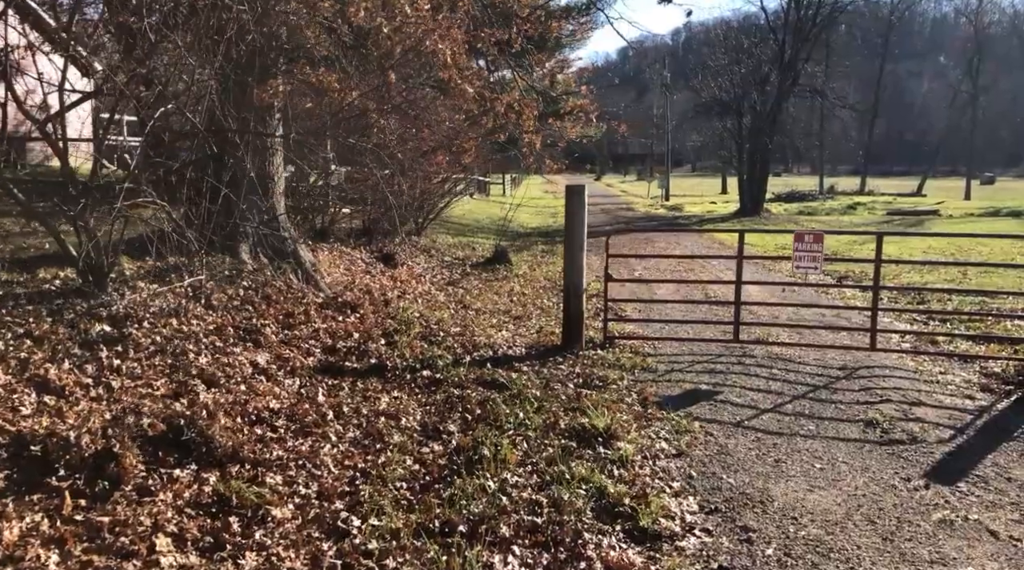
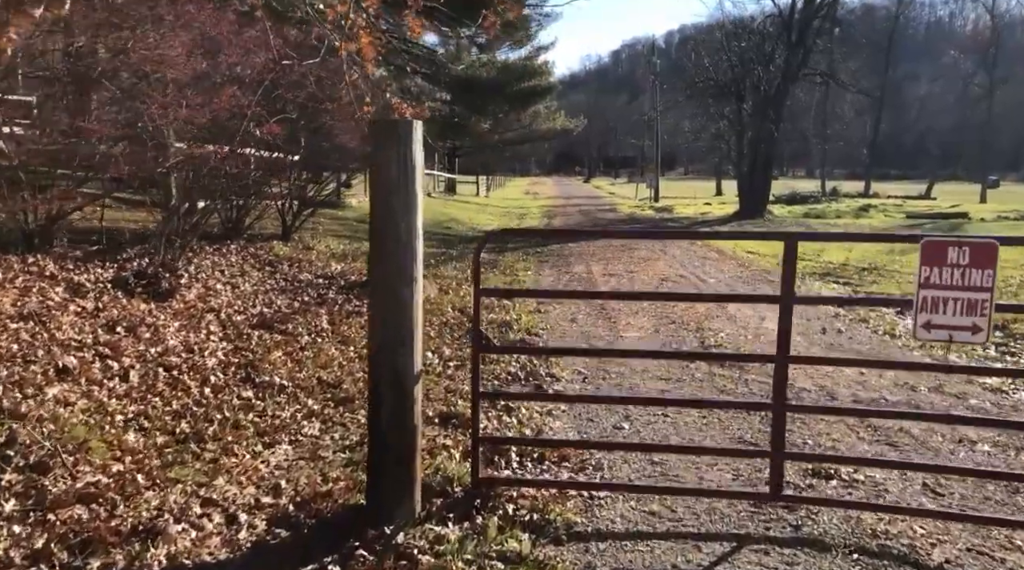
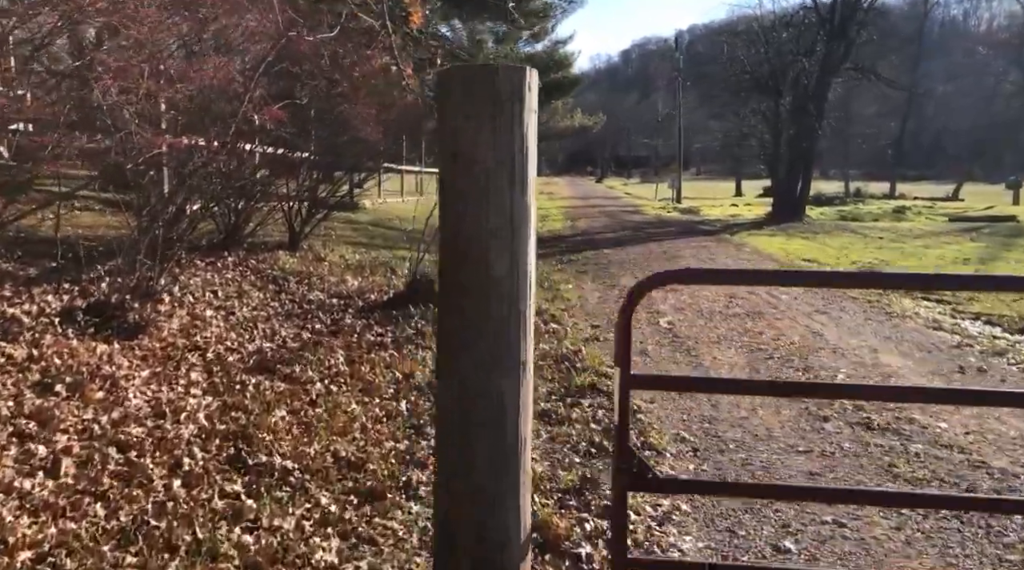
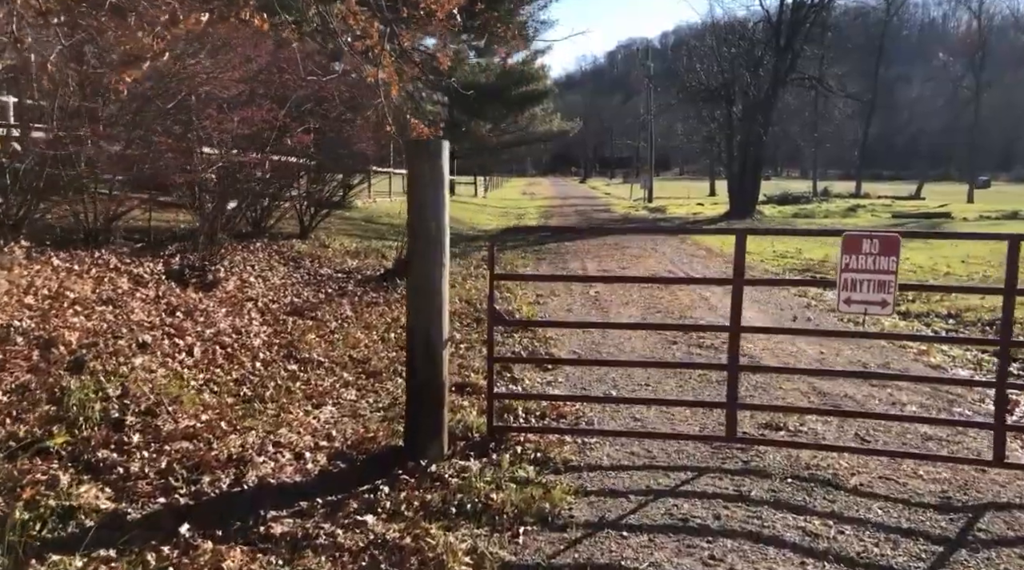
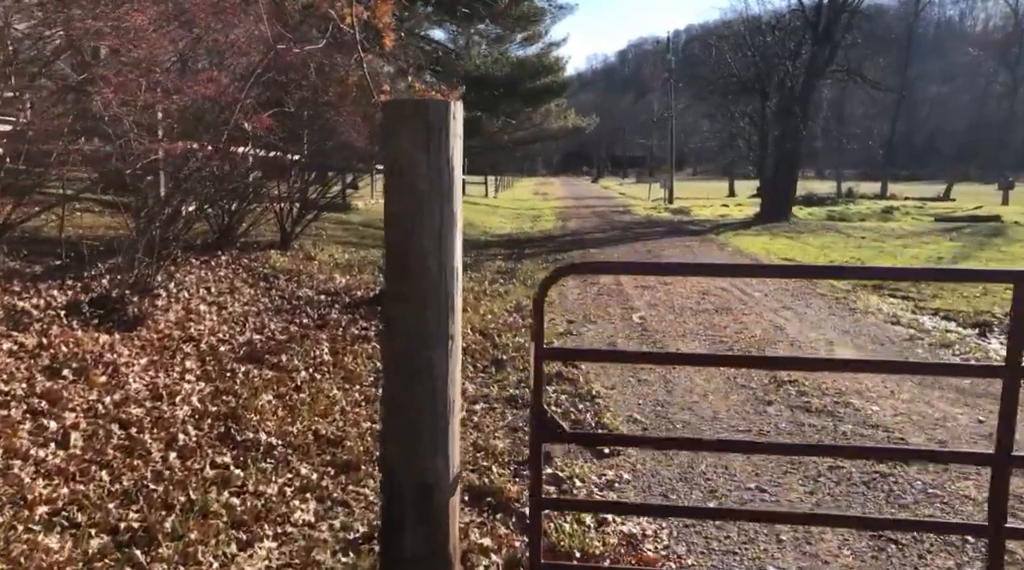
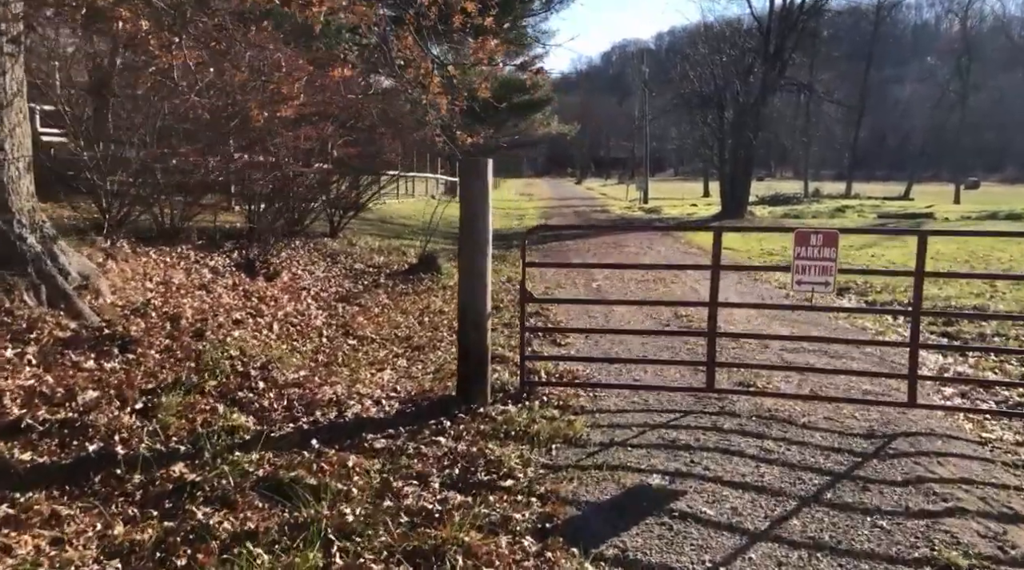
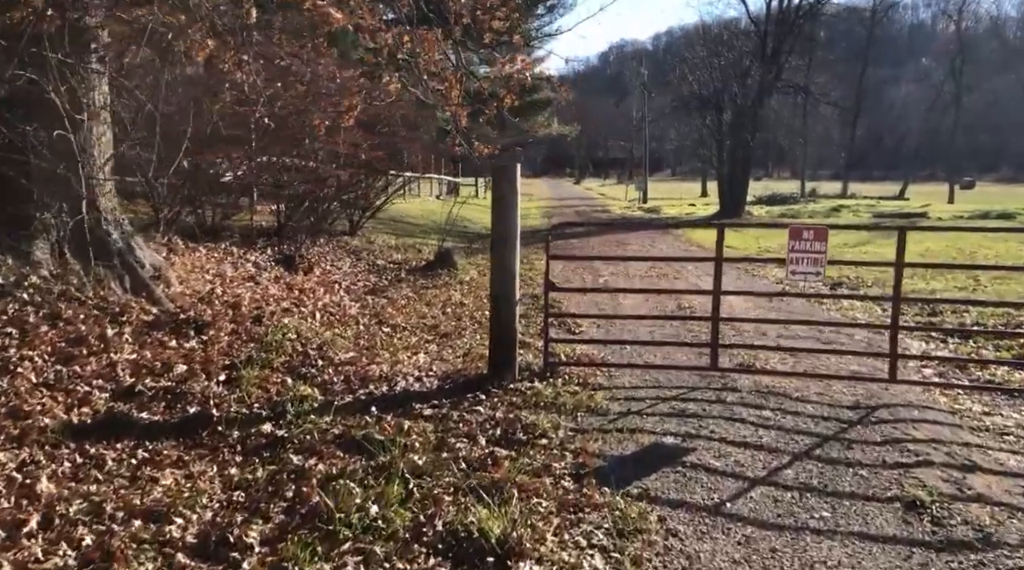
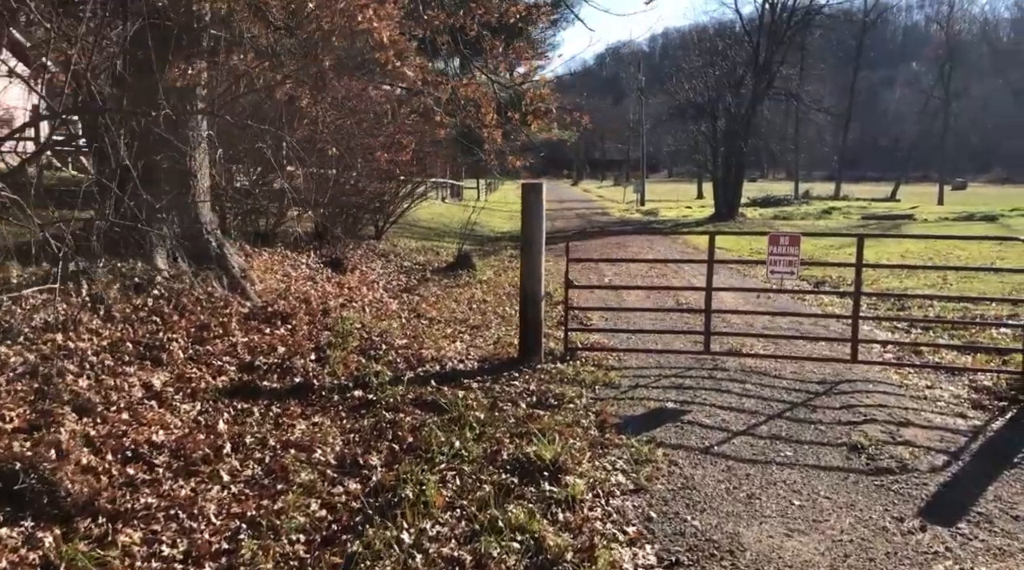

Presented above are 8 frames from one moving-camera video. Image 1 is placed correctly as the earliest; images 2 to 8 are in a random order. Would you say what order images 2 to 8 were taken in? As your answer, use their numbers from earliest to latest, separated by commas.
8, 7, 6, 4, 2, 5, 3
